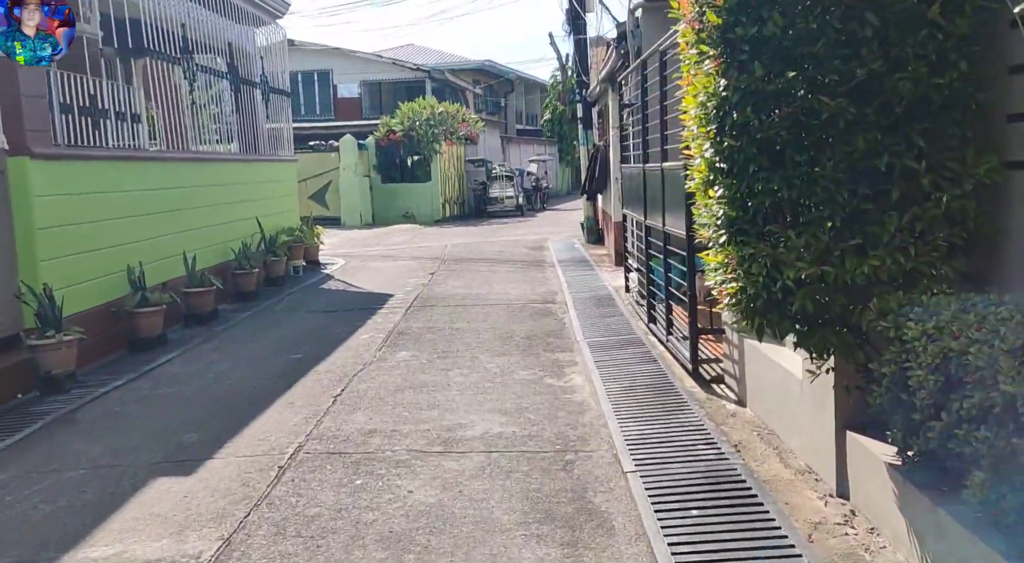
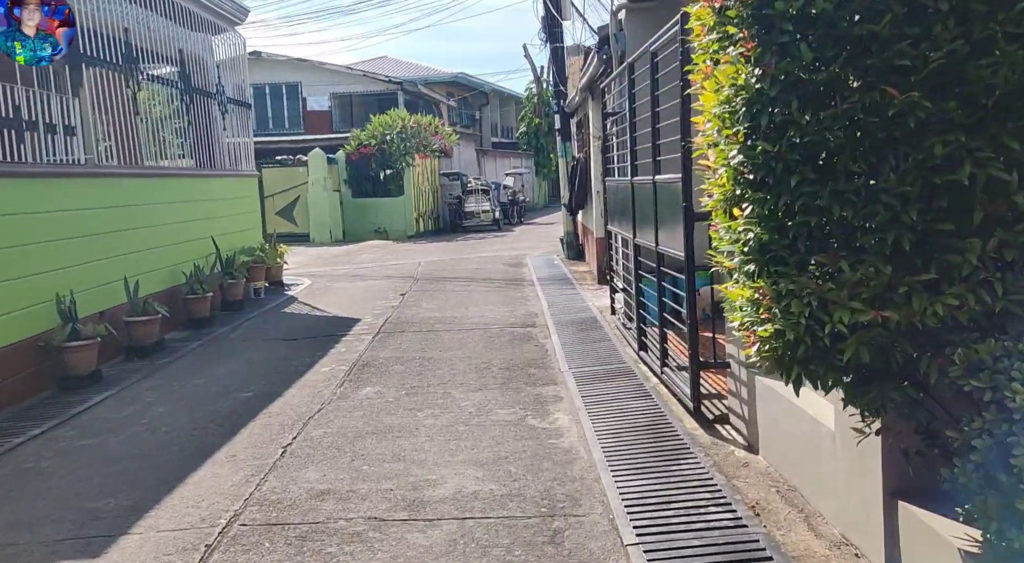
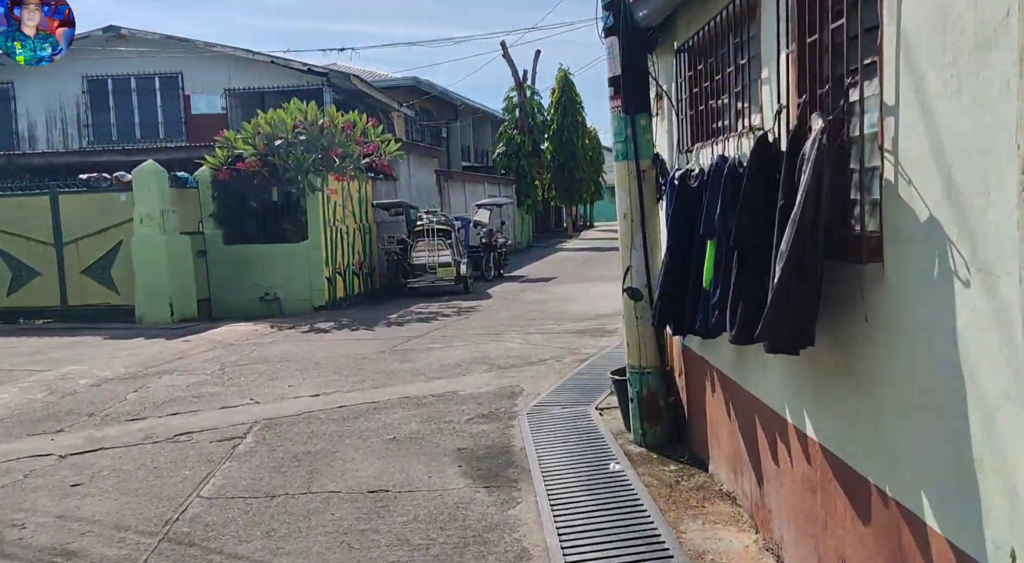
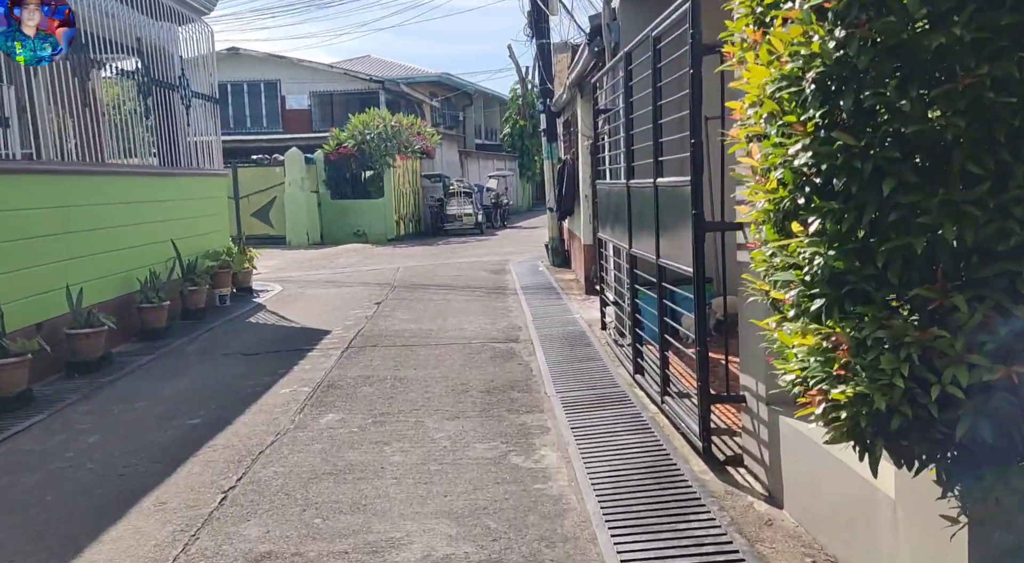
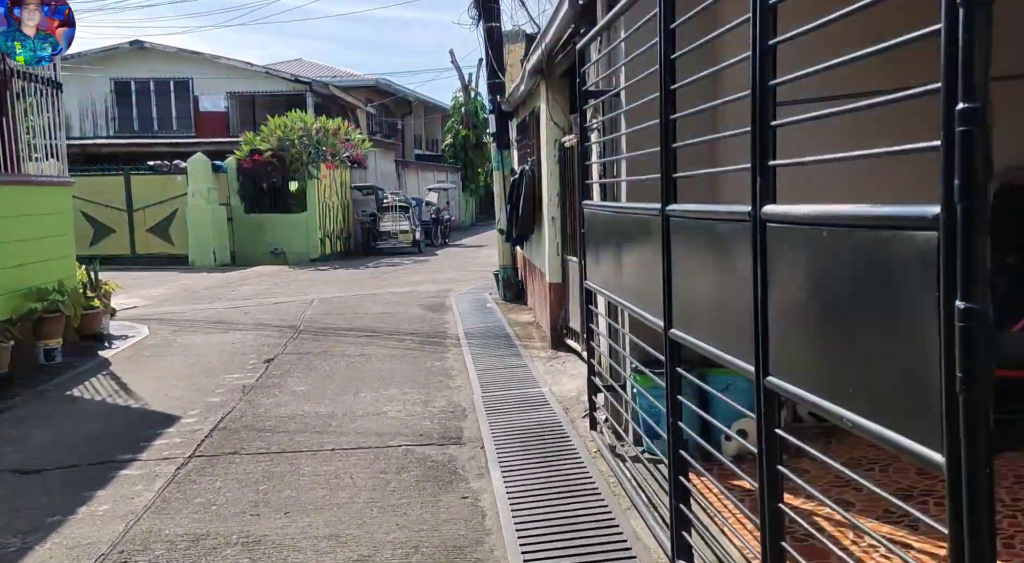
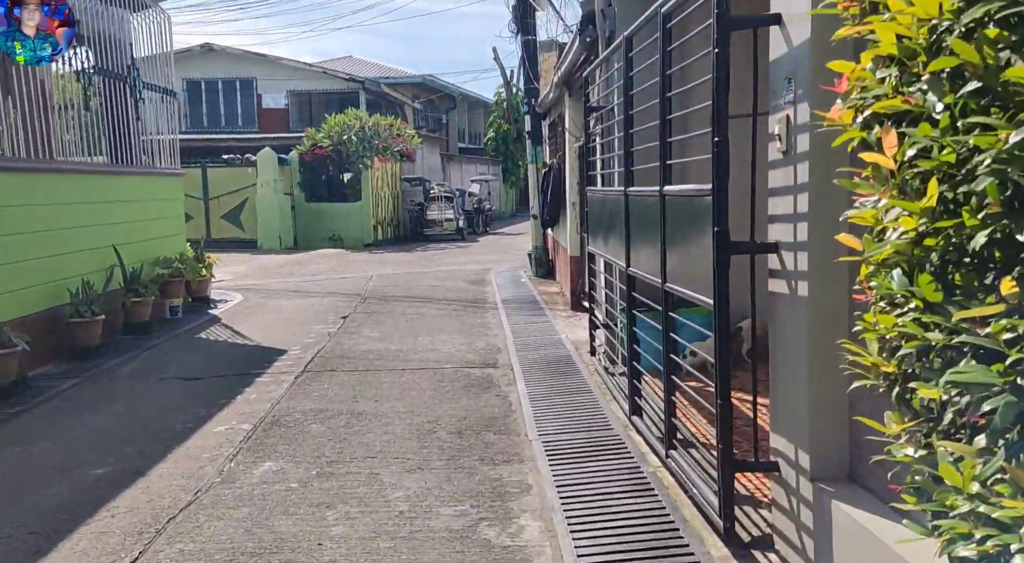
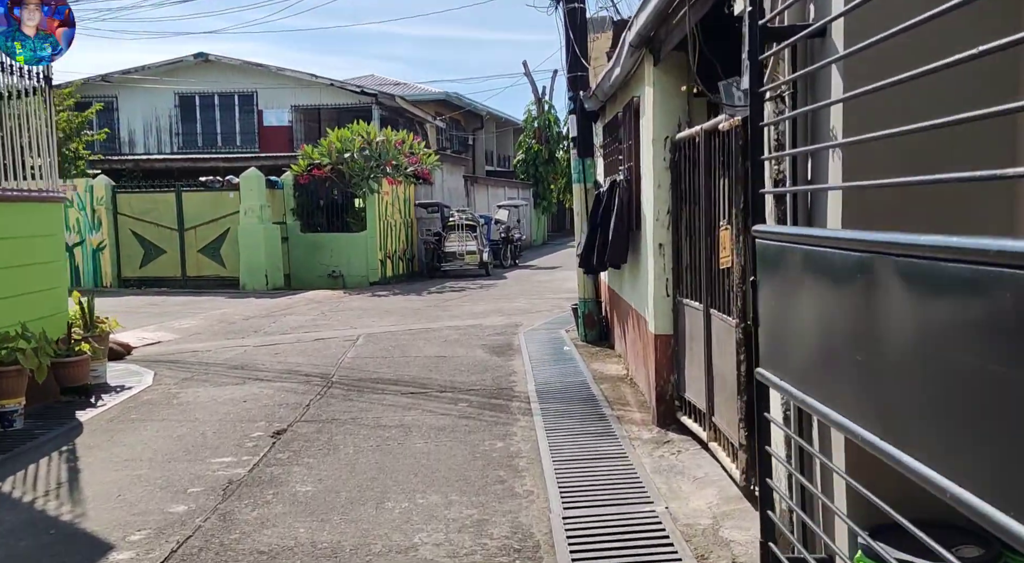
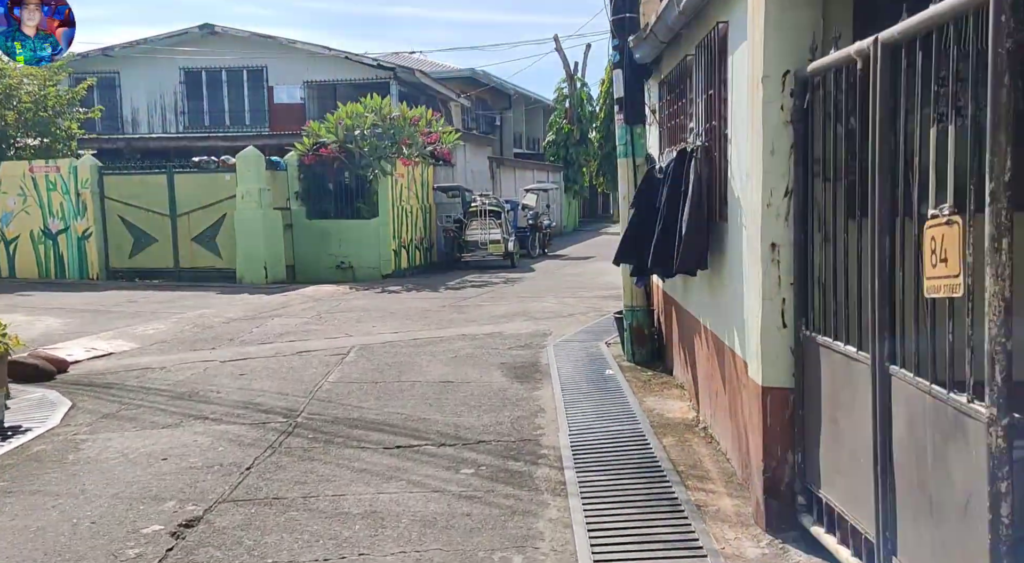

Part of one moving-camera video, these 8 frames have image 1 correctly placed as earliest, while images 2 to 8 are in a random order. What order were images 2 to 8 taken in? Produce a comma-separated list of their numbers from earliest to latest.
2, 4, 6, 5, 7, 8, 3
